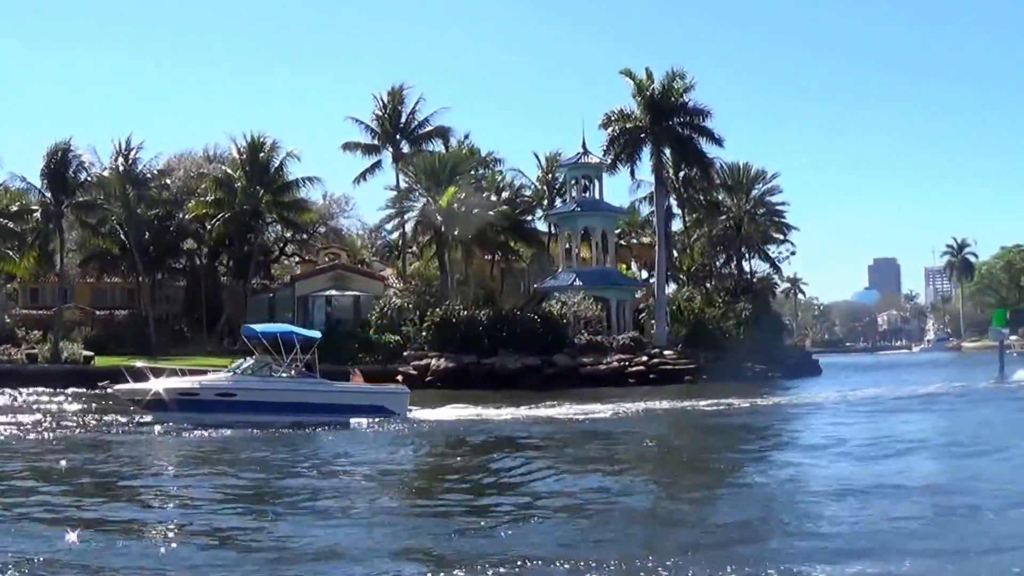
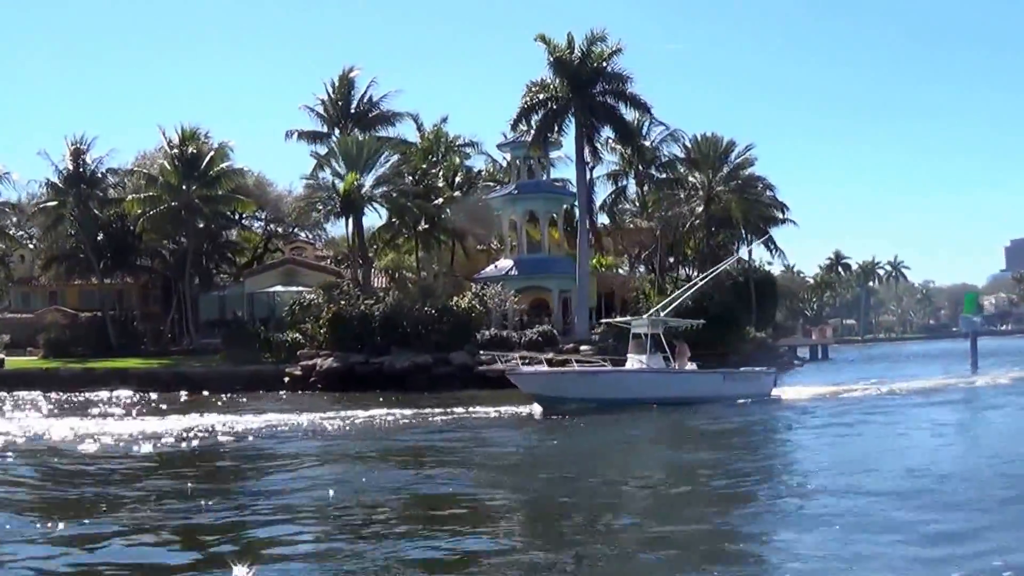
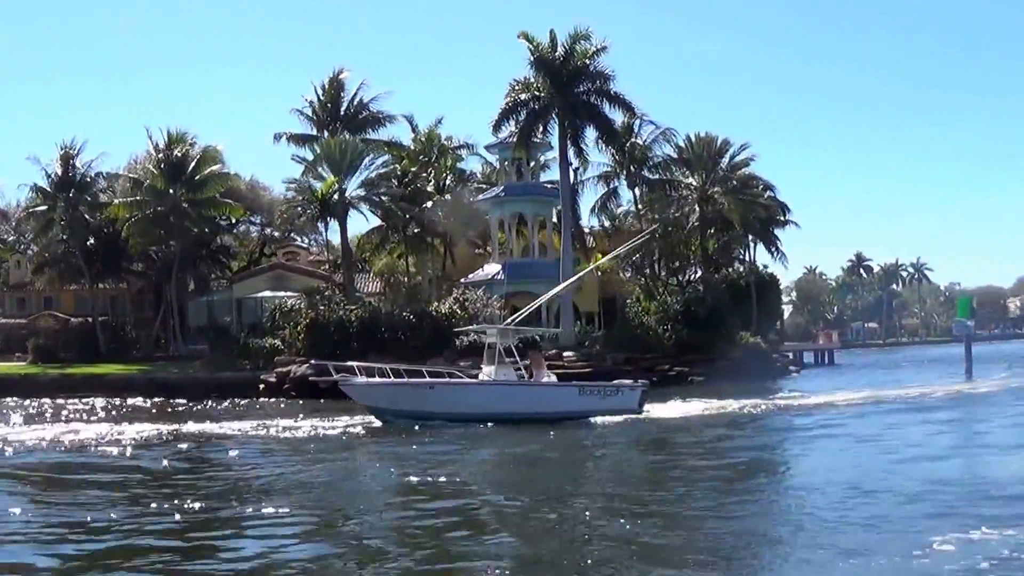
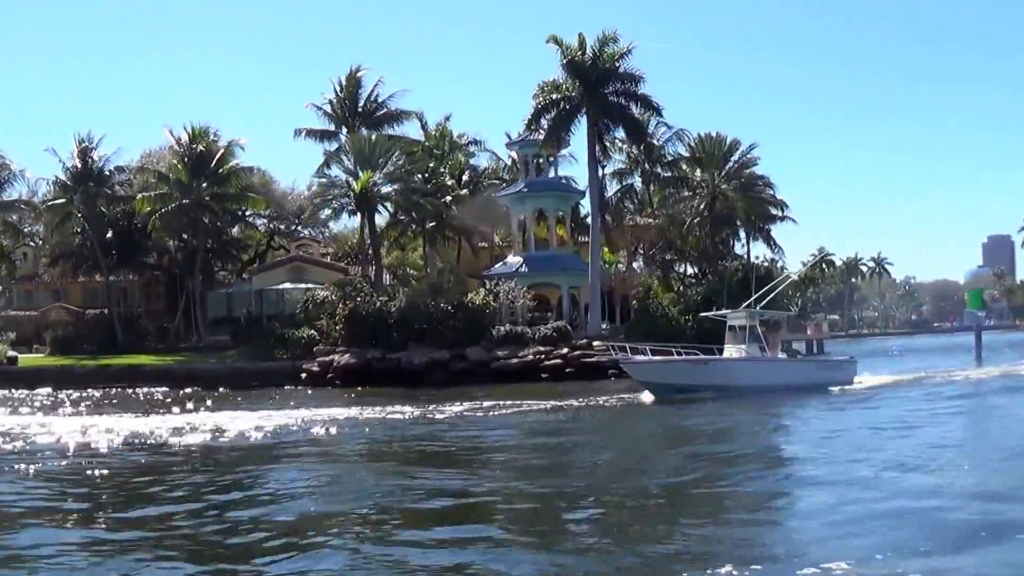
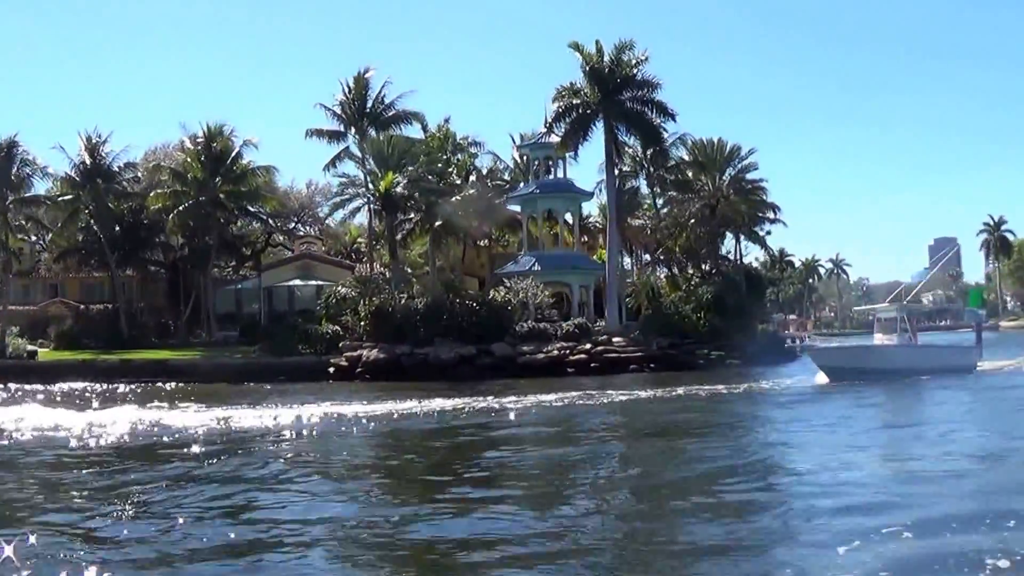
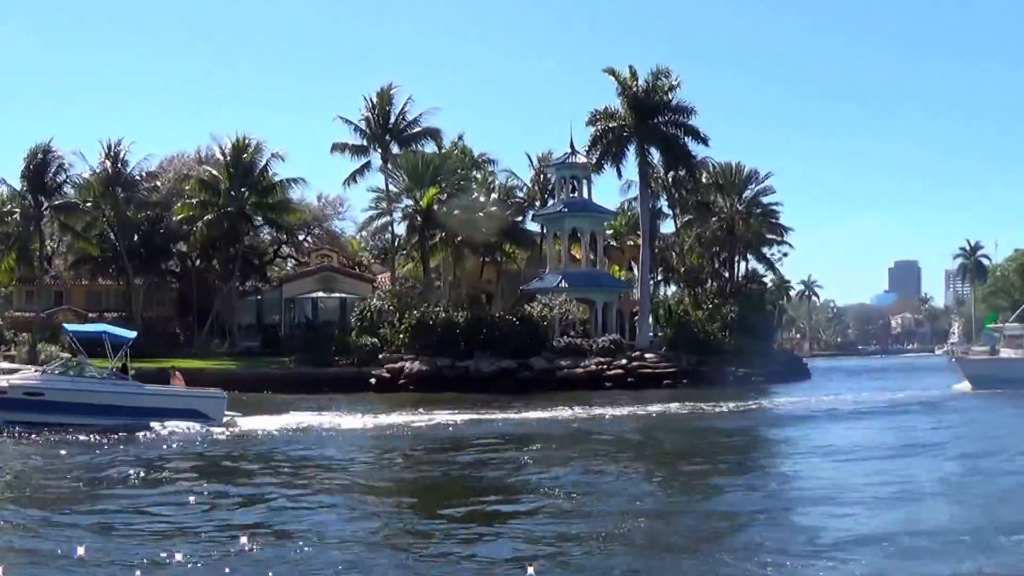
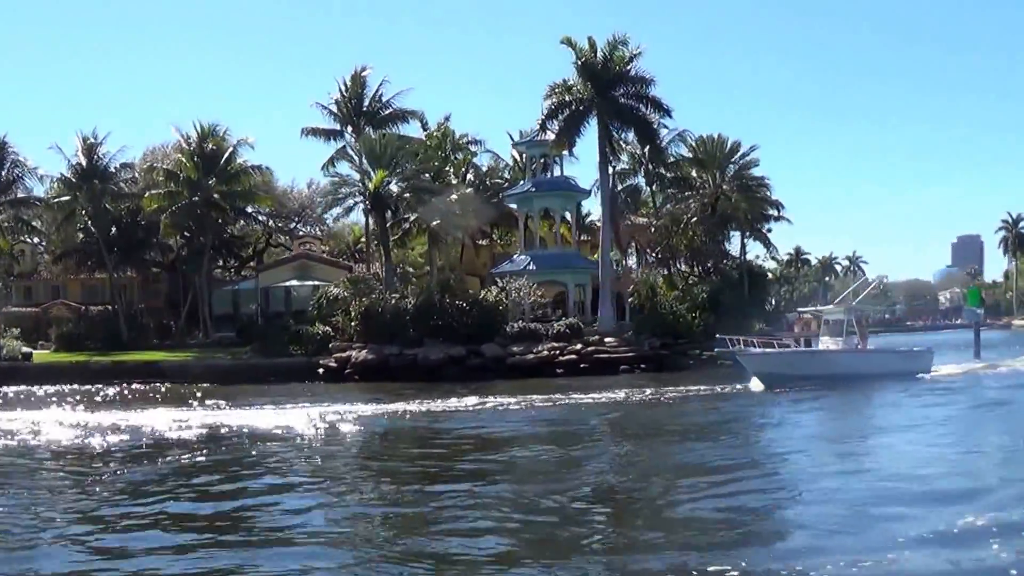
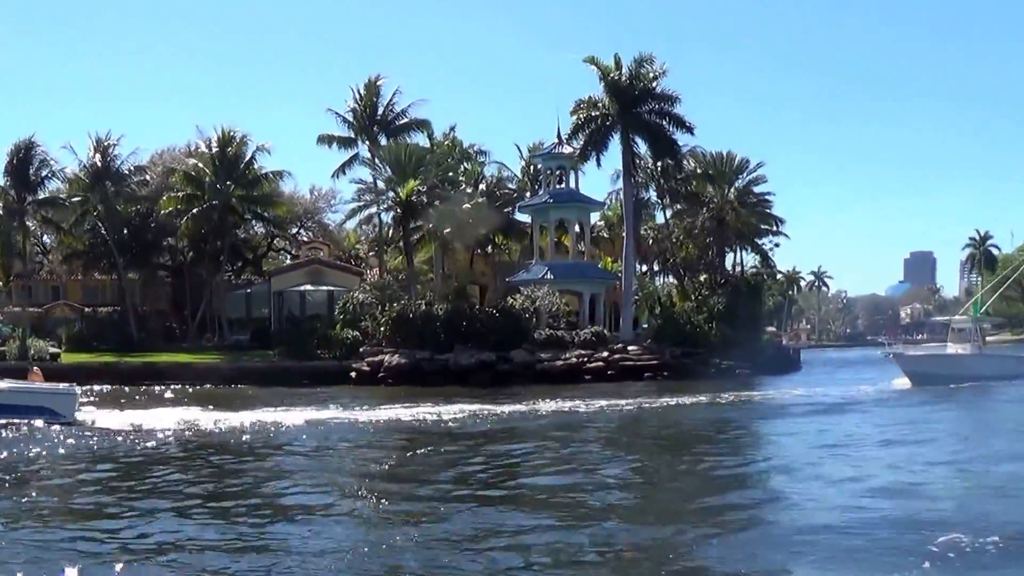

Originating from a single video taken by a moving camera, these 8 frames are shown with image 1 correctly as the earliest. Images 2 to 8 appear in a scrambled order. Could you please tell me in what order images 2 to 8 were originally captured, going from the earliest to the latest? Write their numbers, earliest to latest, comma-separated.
6, 8, 5, 7, 4, 2, 3
